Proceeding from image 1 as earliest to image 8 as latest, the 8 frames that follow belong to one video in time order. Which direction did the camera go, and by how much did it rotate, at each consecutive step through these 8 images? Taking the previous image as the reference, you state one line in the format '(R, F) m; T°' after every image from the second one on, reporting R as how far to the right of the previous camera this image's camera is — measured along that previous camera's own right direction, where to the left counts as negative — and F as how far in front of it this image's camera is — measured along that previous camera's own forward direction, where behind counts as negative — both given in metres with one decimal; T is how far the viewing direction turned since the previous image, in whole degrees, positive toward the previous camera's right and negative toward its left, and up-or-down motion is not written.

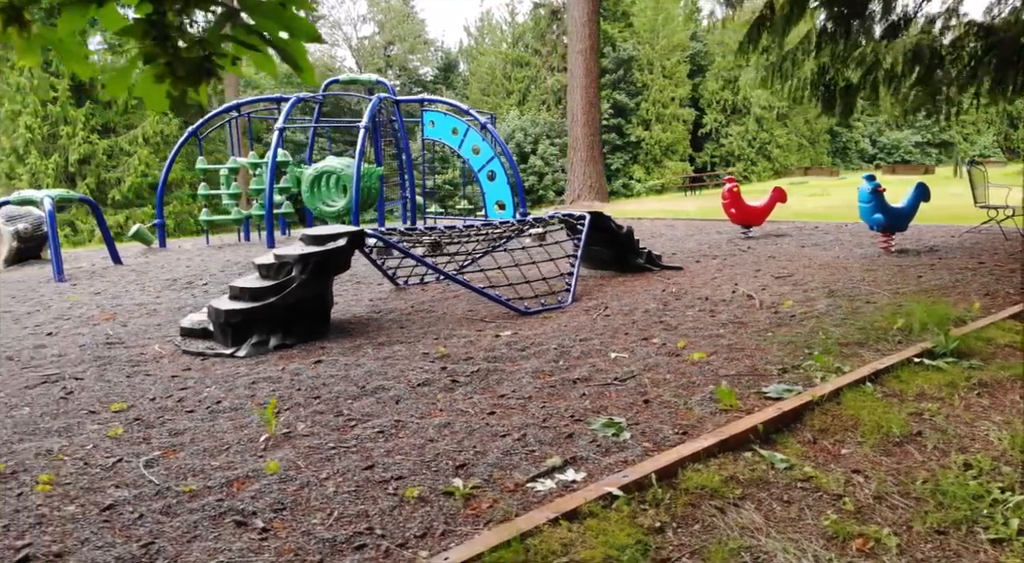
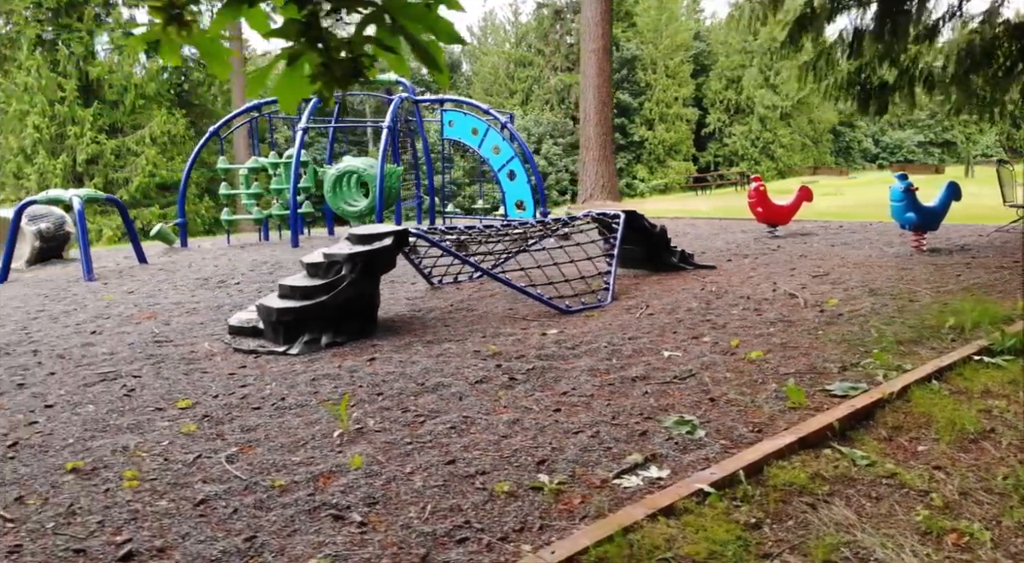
(-0.2, 0.0) m; 0°
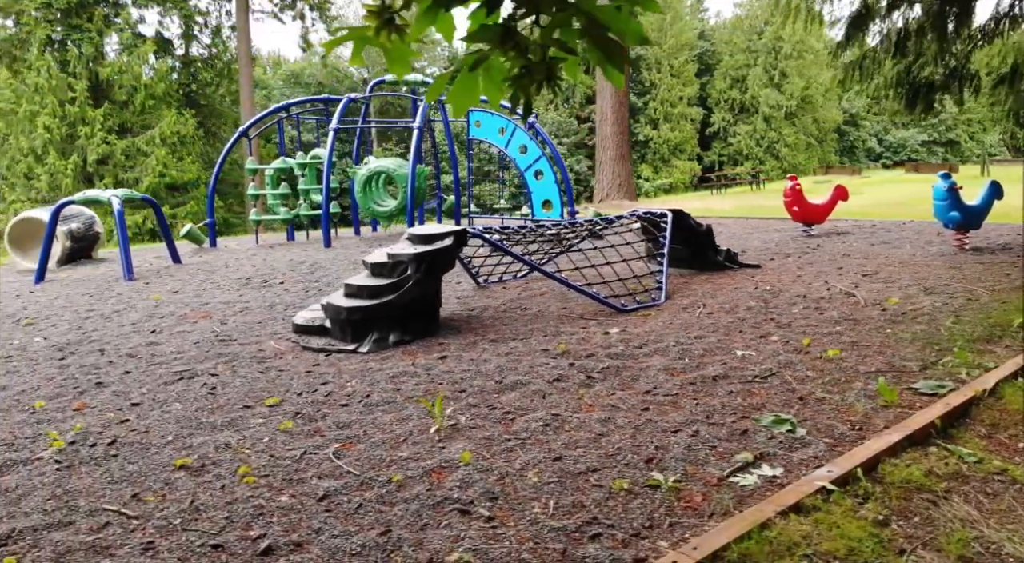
(-0.3, 0.0) m; 0°
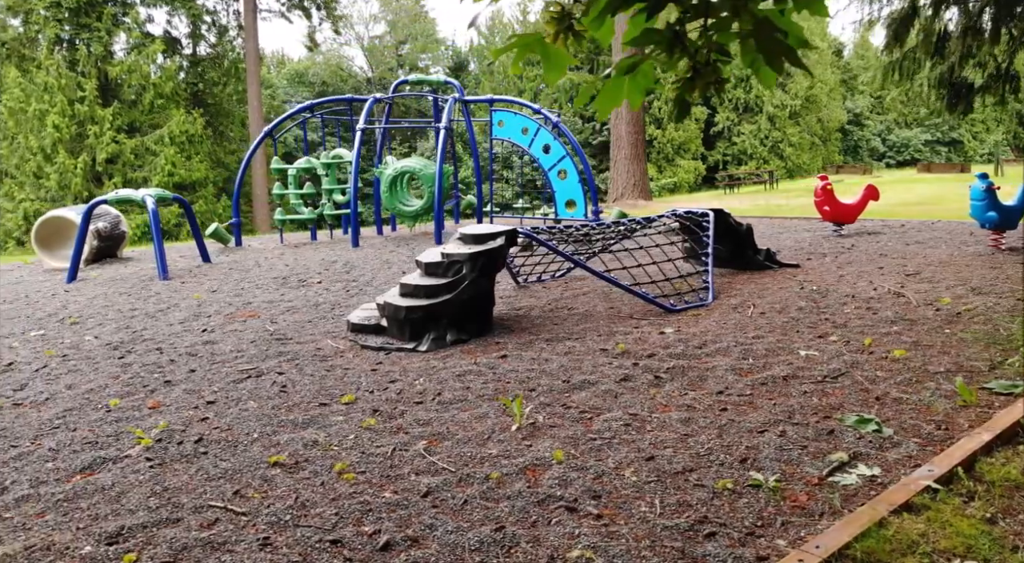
(-0.3, 0.0) m; 0°
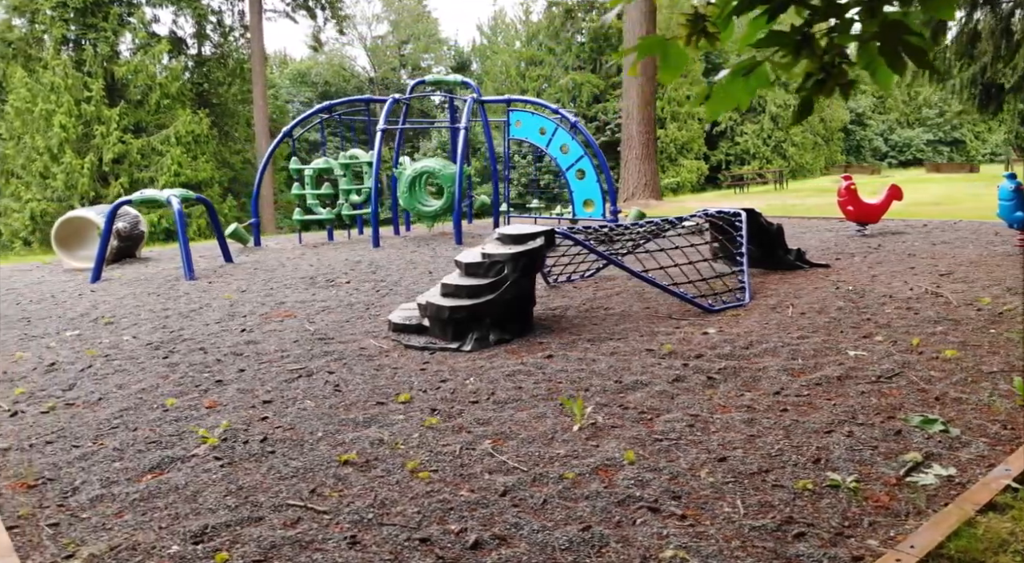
(-0.2, 0.0) m; 0°
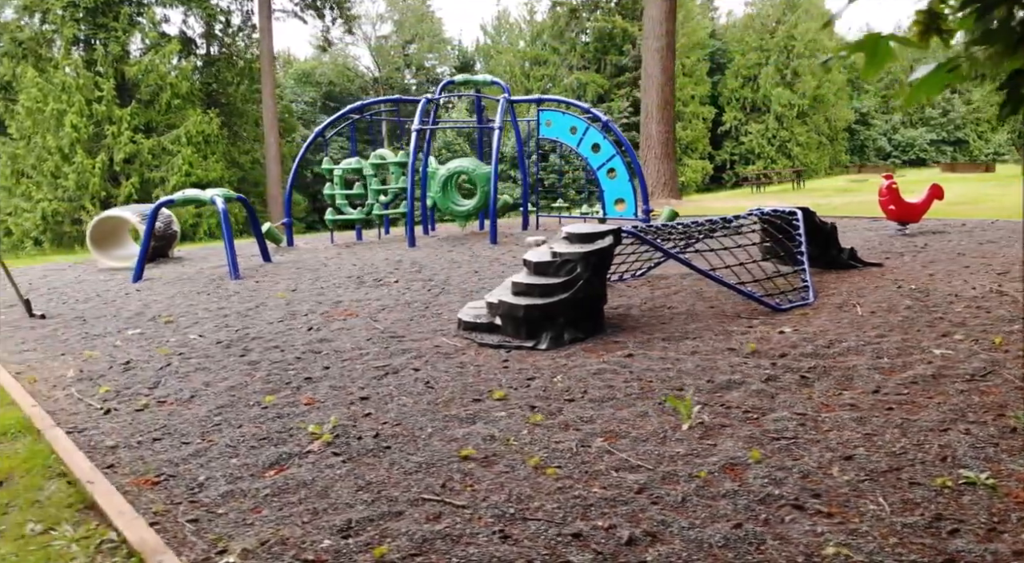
(-0.4, 0.0) m; 0°
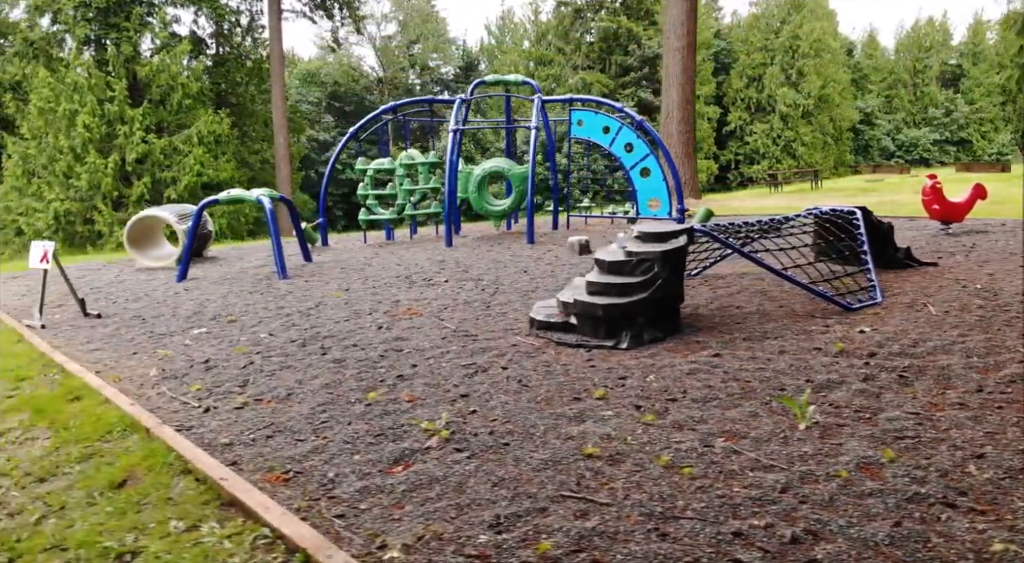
(-0.4, 0.0) m; 0°
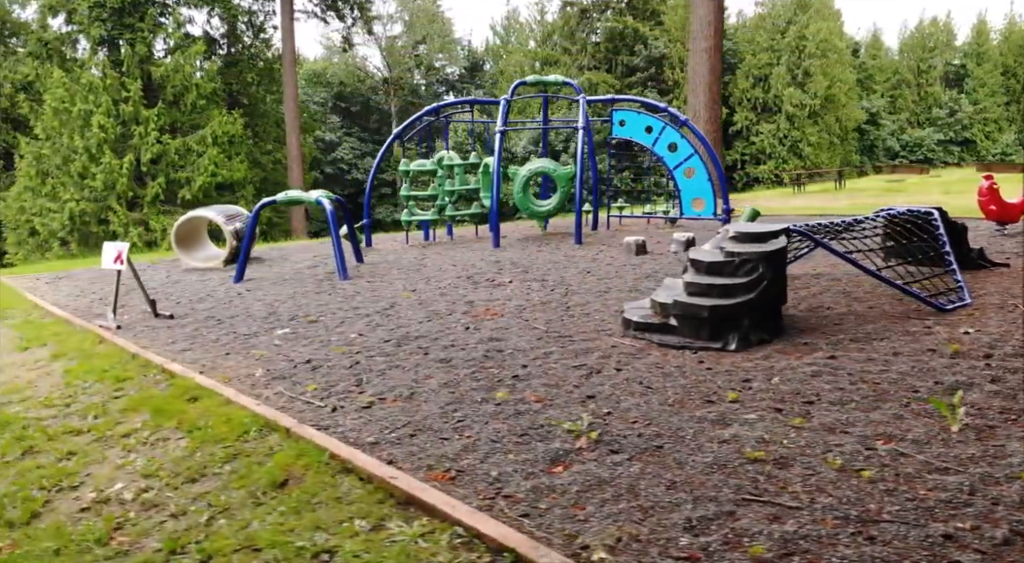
(-0.5, 0.0) m; 0°
